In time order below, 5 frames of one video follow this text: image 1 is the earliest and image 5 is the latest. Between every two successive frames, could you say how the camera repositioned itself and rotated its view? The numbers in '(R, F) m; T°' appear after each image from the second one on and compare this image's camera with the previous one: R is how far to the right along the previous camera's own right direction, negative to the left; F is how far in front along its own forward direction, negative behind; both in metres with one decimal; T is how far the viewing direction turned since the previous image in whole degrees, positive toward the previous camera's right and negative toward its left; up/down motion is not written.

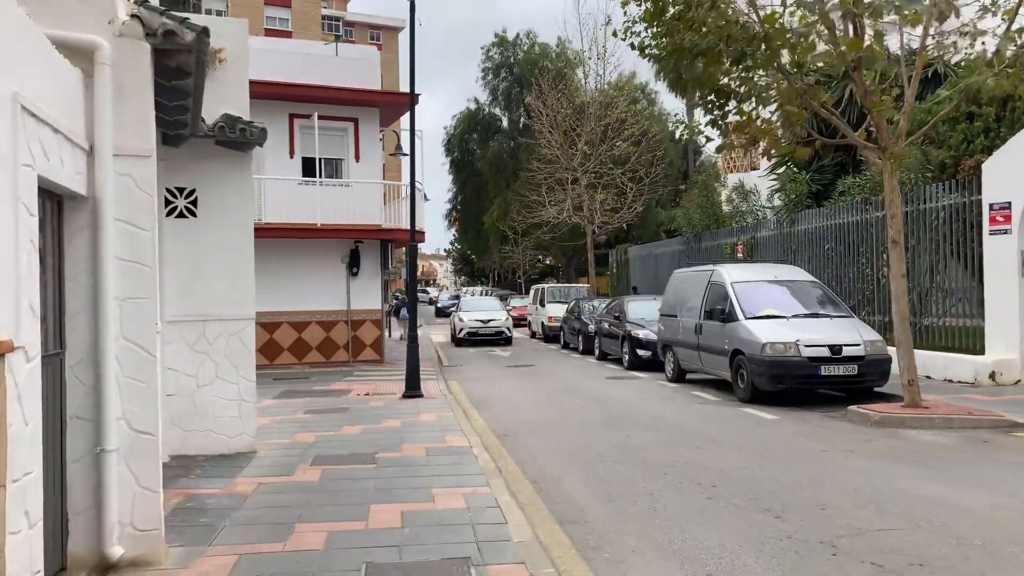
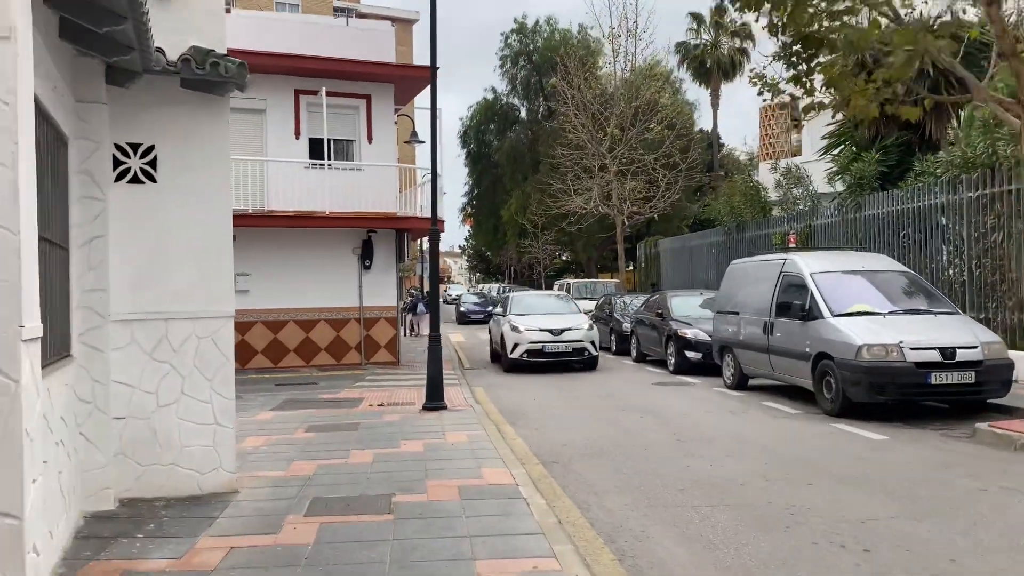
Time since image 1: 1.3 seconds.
(-0.3, +1.9) m; -1°
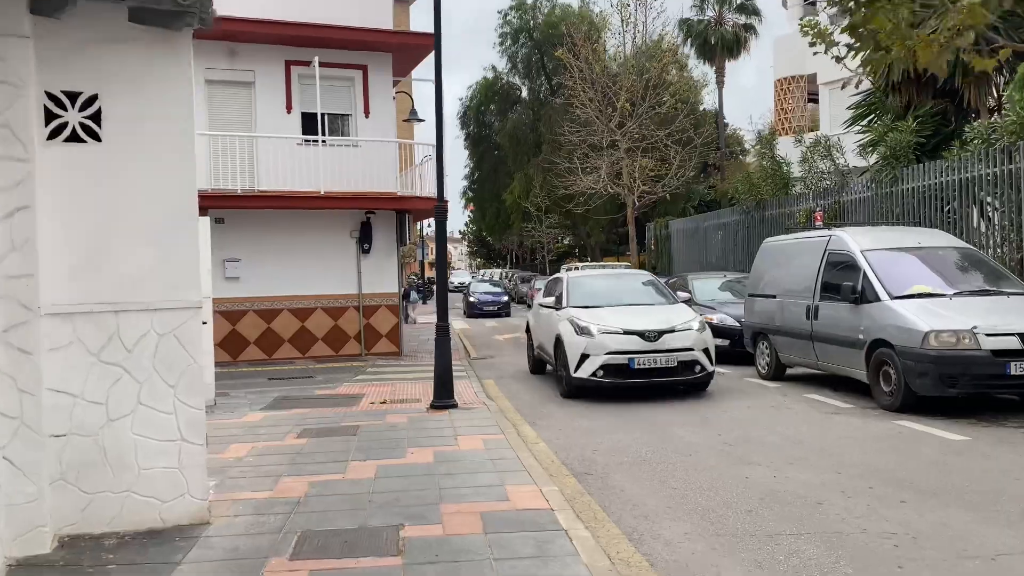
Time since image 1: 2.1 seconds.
(-0.2, +1.1) m; 0°
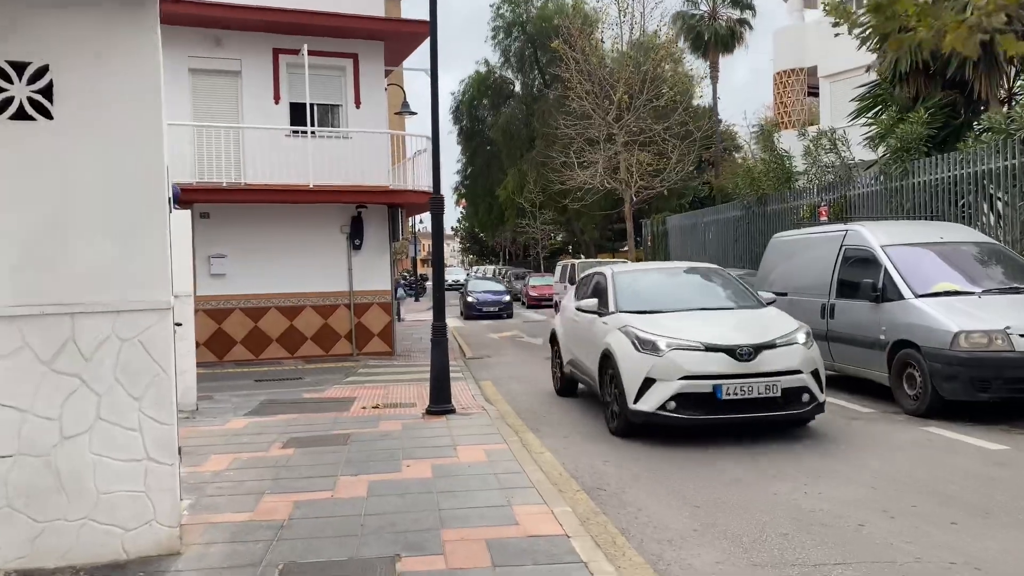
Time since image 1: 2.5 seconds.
(-0.1, +0.6) m; +1°
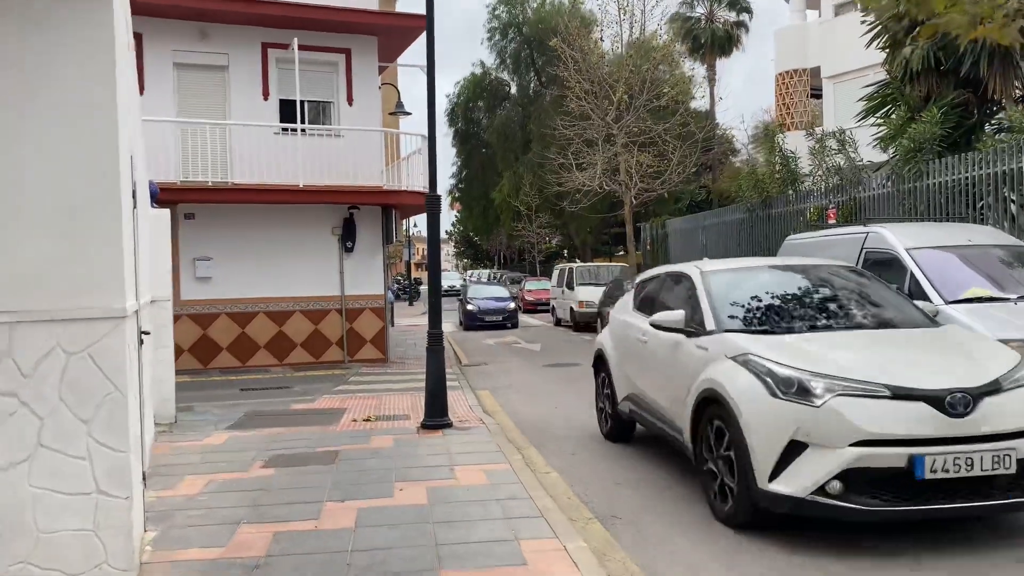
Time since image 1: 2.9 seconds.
(-0.1, +0.6) m; 0°
